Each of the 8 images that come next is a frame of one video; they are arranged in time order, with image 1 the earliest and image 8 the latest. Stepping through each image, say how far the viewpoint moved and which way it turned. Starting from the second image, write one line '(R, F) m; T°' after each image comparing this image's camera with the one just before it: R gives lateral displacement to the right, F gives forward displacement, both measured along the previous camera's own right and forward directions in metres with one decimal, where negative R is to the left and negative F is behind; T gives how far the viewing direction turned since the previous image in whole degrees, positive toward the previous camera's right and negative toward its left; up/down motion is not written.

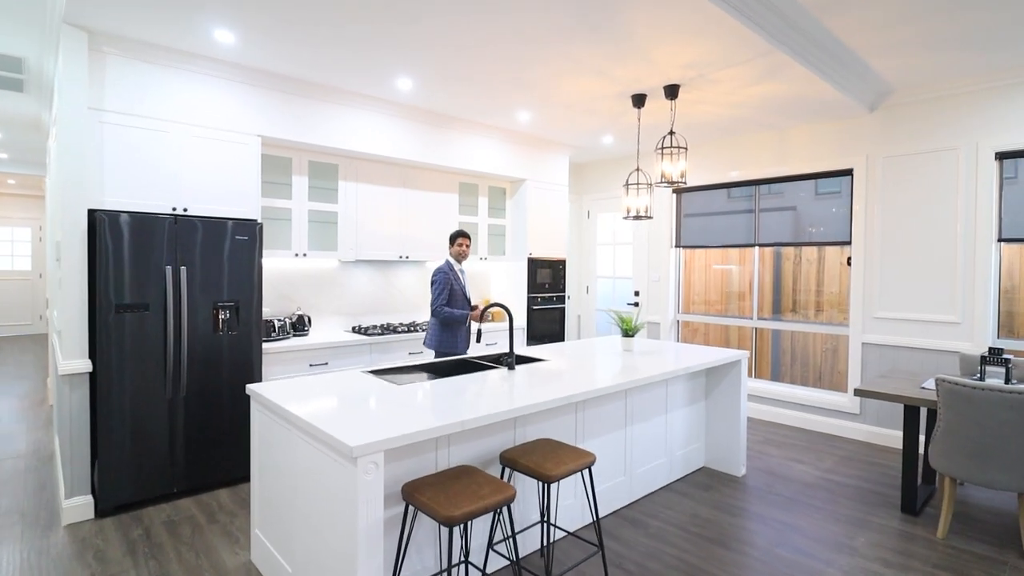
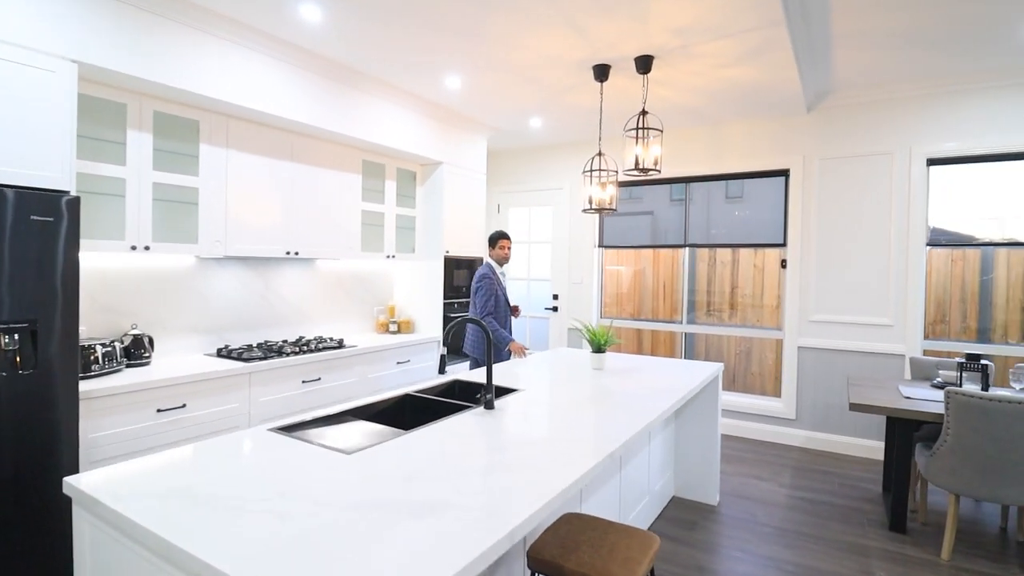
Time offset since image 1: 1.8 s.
(-0.5, +0.9) m; +16°
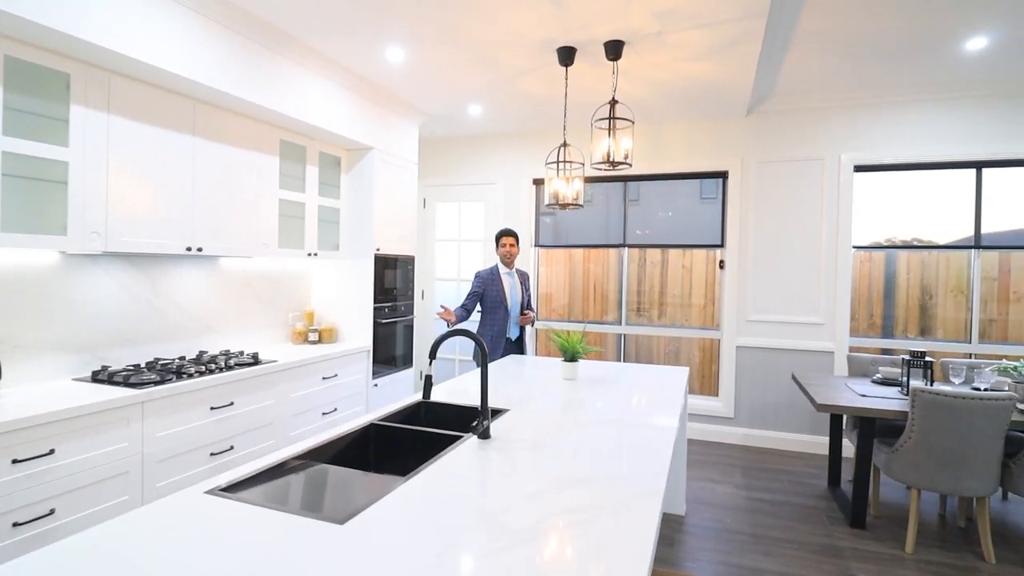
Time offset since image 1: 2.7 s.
(-0.4, +0.4) m; +12°
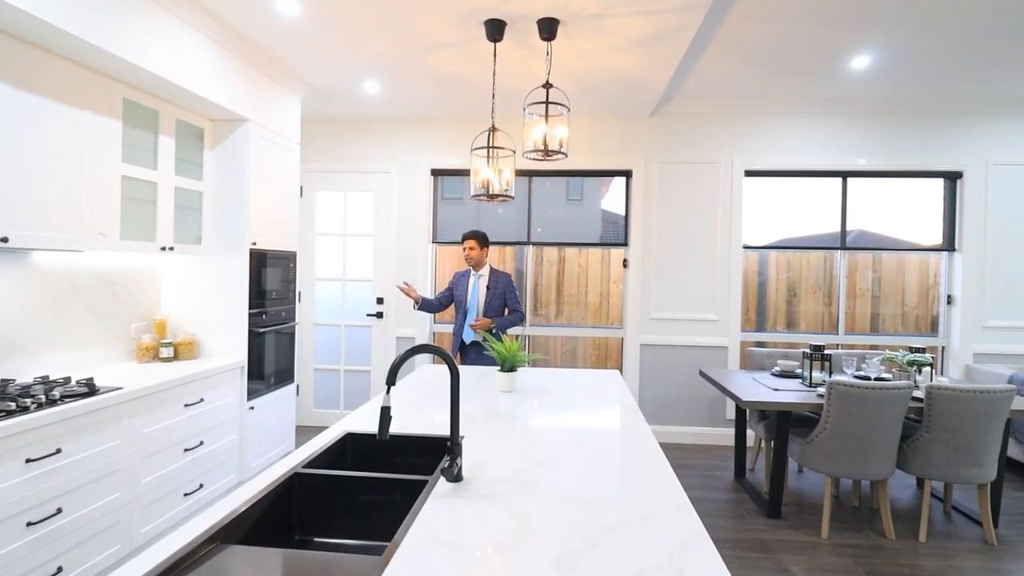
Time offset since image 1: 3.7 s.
(-0.3, +0.4) m; +15°
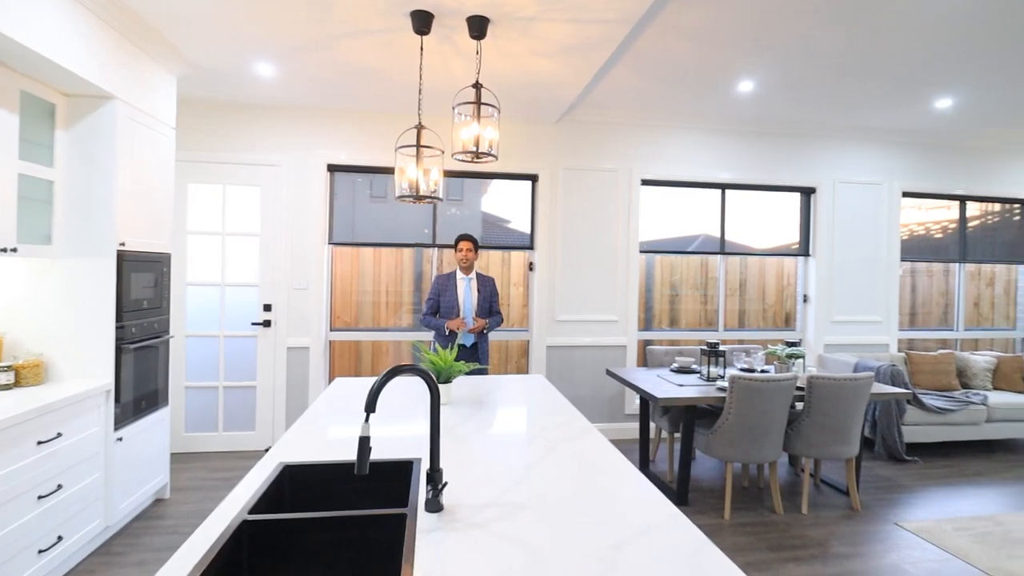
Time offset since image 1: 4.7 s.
(-0.3, +0.1) m; +14°
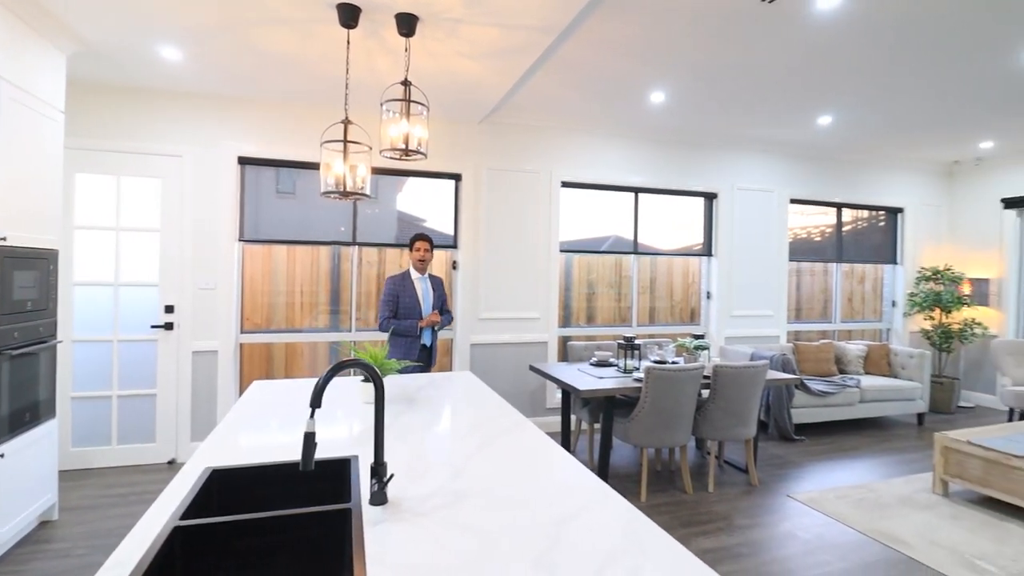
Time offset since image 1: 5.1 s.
(-0.1, 0.0) m; +9°
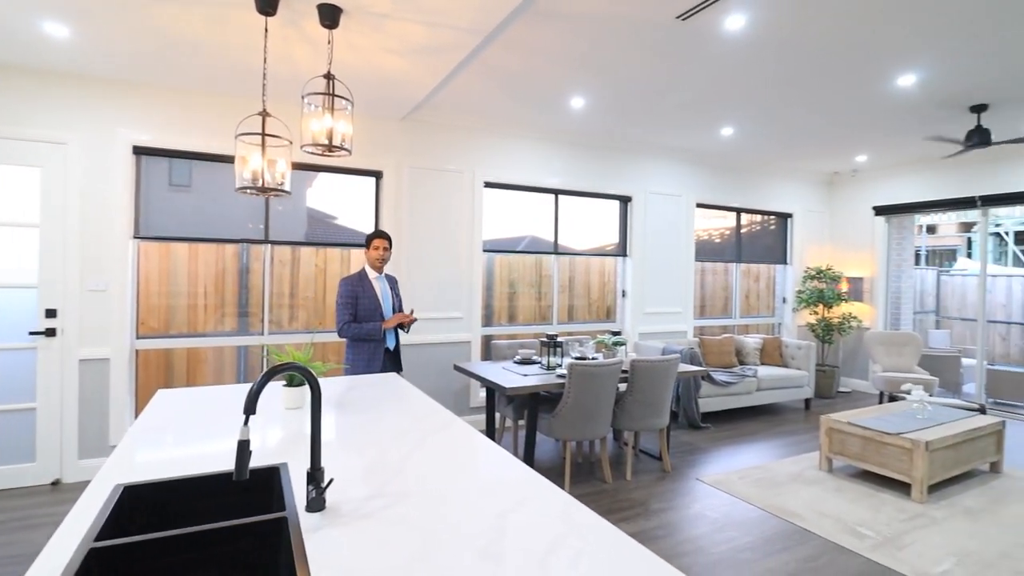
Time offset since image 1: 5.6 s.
(-0.1, 0.0) m; +9°
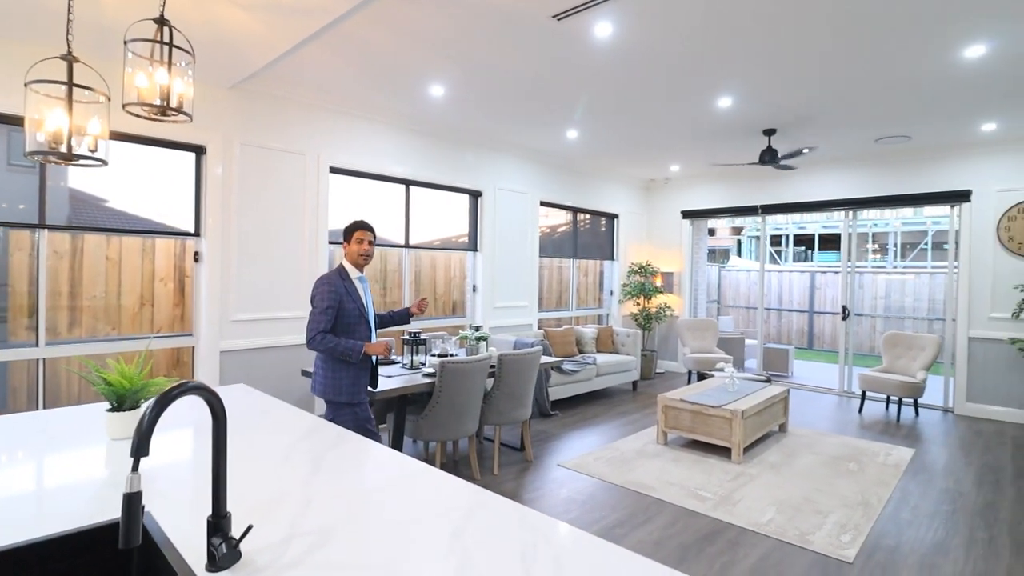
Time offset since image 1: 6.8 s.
(-0.3, +0.2) m; +19°
